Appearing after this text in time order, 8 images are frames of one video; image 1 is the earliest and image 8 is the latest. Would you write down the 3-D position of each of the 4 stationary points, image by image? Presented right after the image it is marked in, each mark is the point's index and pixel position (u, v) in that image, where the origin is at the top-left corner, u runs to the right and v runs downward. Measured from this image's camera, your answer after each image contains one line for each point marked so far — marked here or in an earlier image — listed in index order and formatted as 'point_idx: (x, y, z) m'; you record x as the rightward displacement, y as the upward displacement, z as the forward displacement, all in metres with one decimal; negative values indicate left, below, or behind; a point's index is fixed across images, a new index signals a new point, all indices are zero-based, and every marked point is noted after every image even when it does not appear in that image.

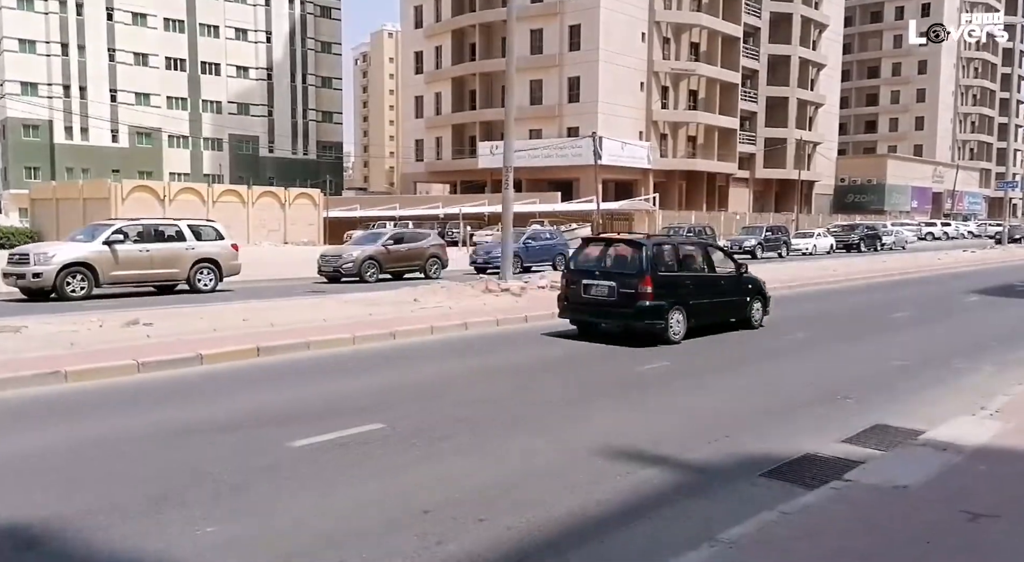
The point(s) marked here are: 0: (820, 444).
0: (+2.6, -1.3, +7.2) m
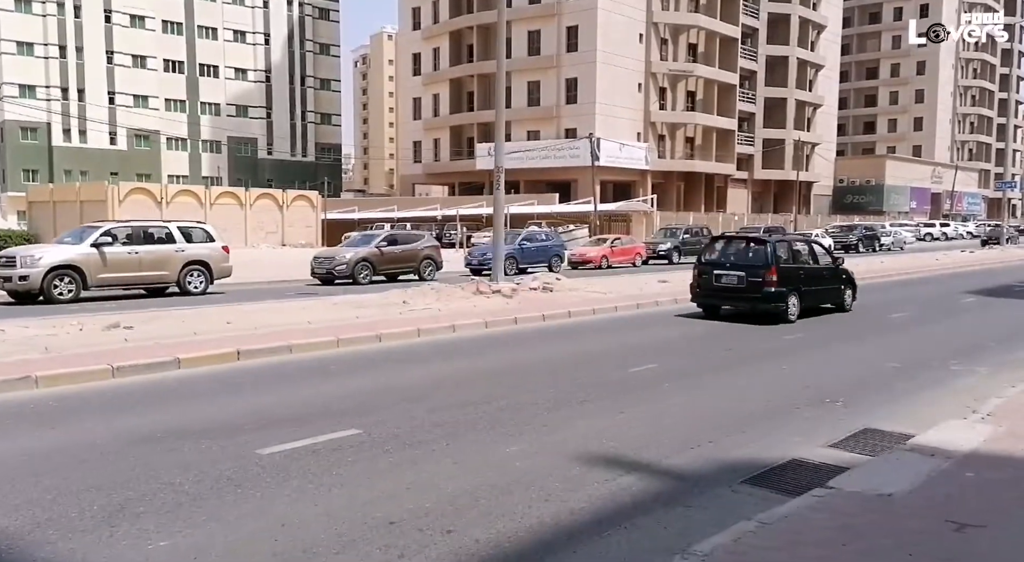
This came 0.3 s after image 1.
0: (+2.4, -1.4, +7.1) m
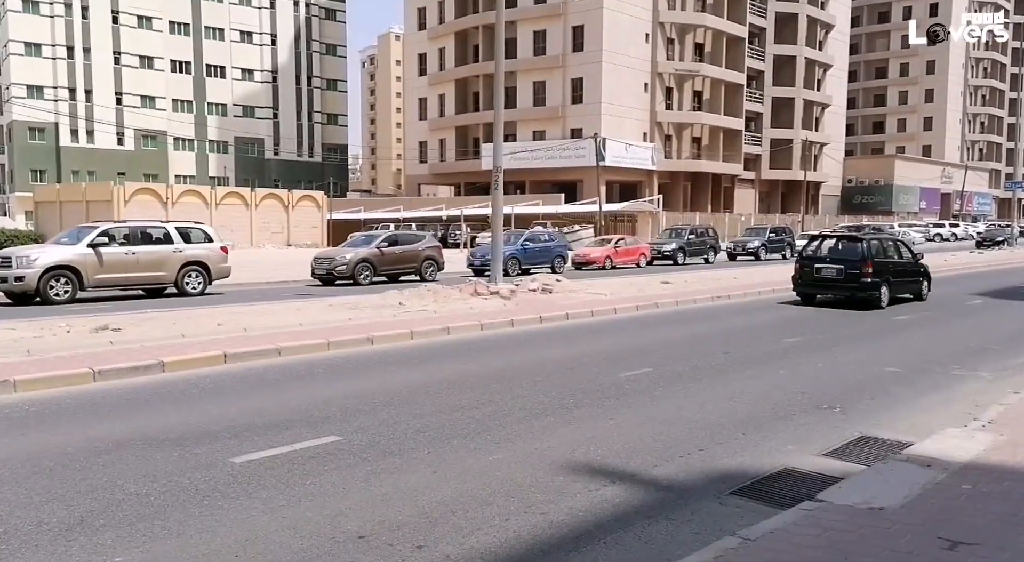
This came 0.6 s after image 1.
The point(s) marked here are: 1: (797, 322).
0: (+2.3, -1.4, +6.8) m
1: (+5.1, -0.8, +15.6) m
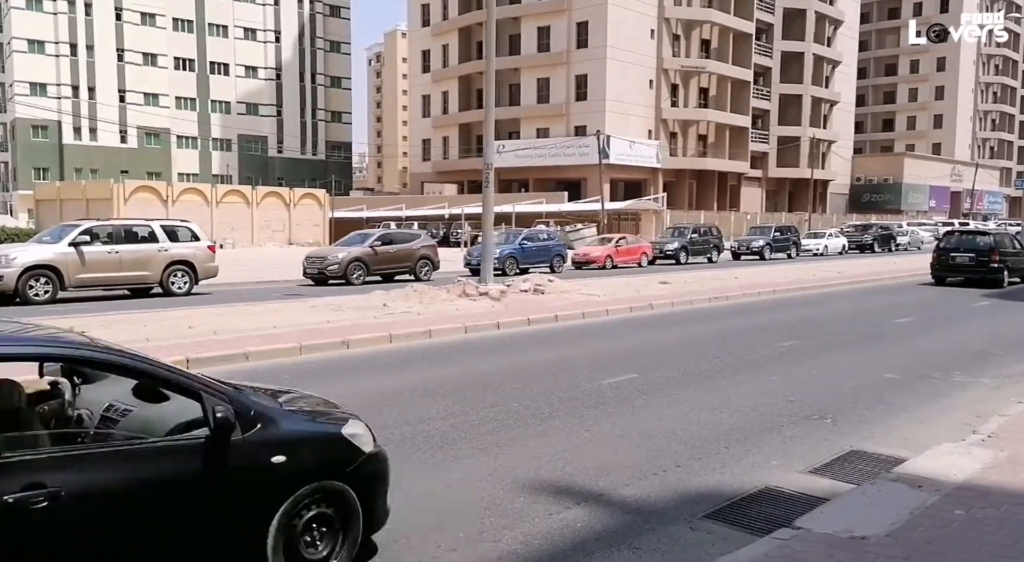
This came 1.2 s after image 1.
0: (+2.0, -1.4, +6.3) m
1: (+4.9, -0.8, +15.1) m
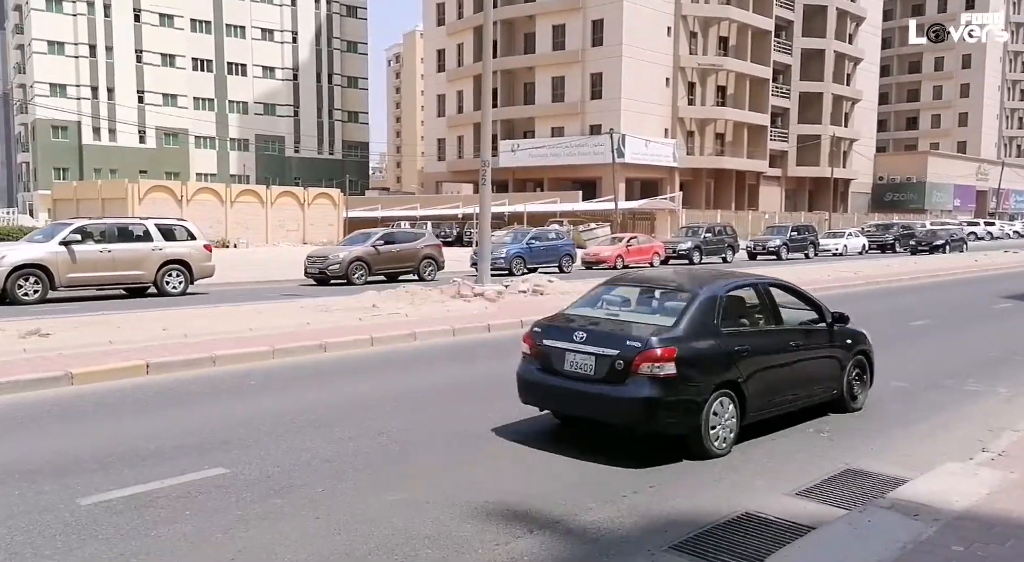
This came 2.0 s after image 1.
0: (+1.7, -1.4, +5.7) m
1: (+4.8, -0.8, +14.4) m
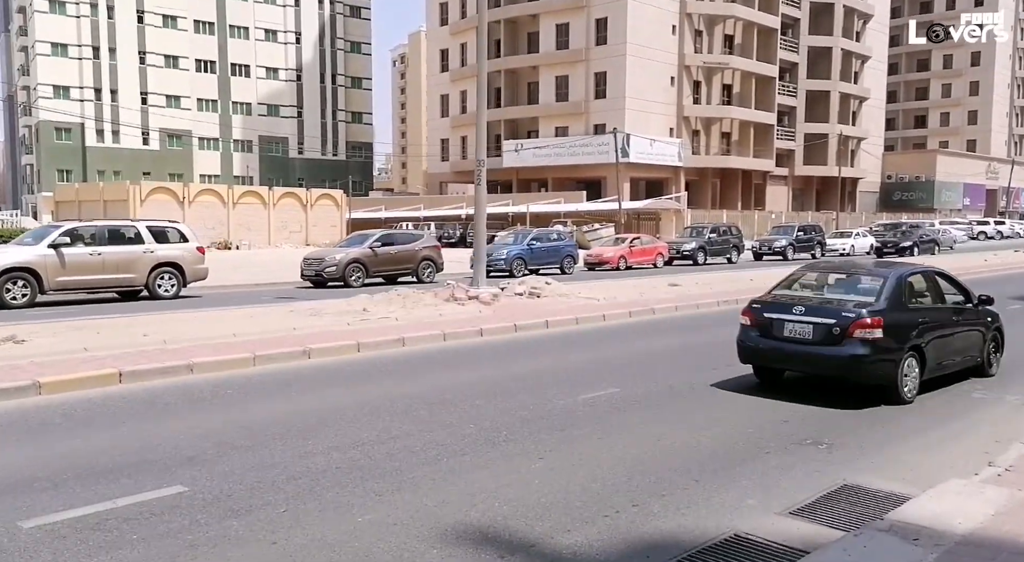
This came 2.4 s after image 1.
0: (+1.5, -1.5, +5.4) m
1: (+4.7, -0.8, +14.0) m
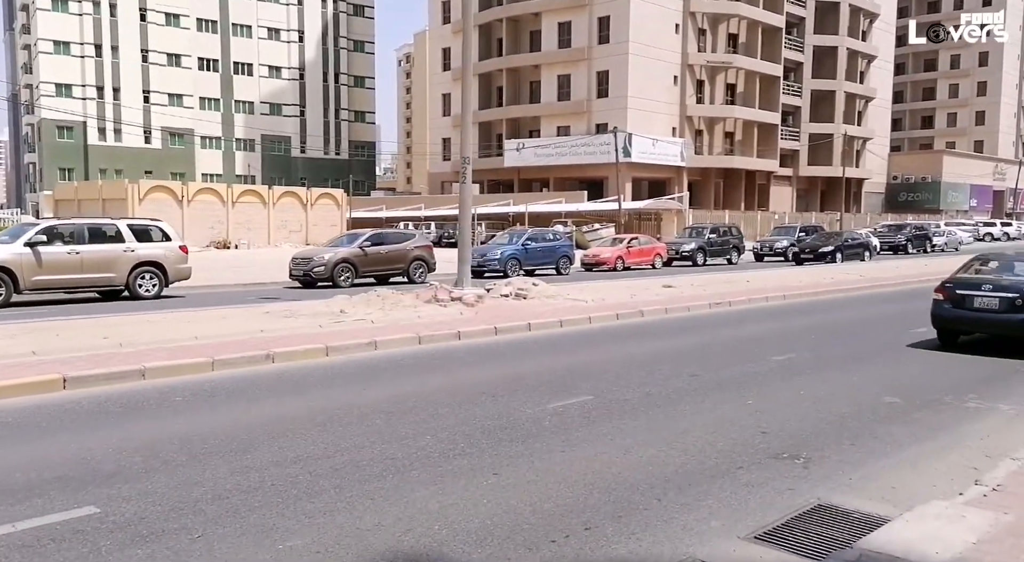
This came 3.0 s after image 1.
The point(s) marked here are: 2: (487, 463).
0: (+1.2, -1.5, +4.9) m
1: (+4.5, -0.8, +13.6) m
2: (-0.2, -1.3, +6.4) m
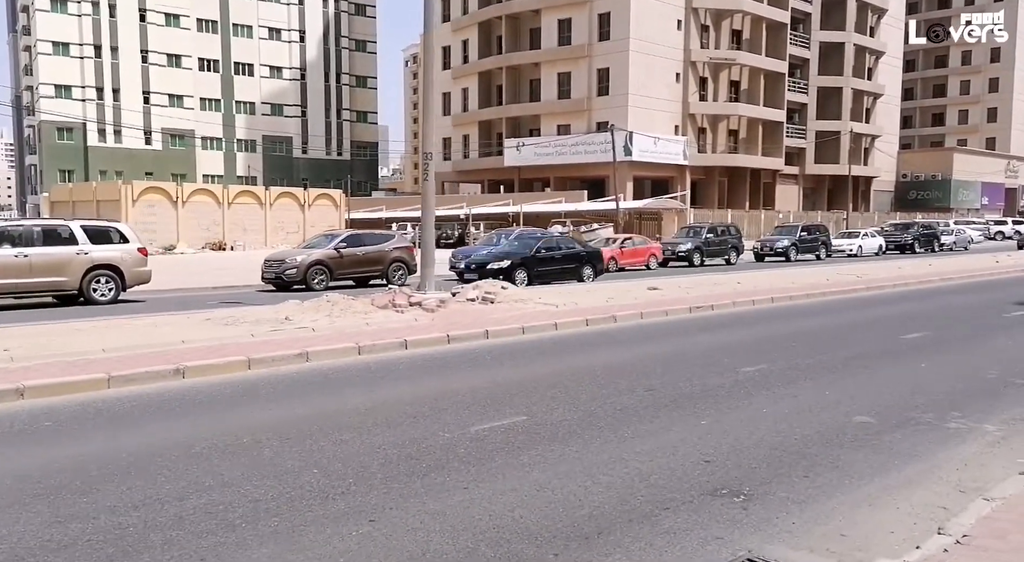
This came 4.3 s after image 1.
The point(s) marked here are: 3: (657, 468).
0: (+0.4, -1.5, +4.0) m
1: (+3.8, -0.9, +12.6) m
2: (-0.9, -1.4, +5.5) m
3: (+1.1, -1.4, +6.4) m
